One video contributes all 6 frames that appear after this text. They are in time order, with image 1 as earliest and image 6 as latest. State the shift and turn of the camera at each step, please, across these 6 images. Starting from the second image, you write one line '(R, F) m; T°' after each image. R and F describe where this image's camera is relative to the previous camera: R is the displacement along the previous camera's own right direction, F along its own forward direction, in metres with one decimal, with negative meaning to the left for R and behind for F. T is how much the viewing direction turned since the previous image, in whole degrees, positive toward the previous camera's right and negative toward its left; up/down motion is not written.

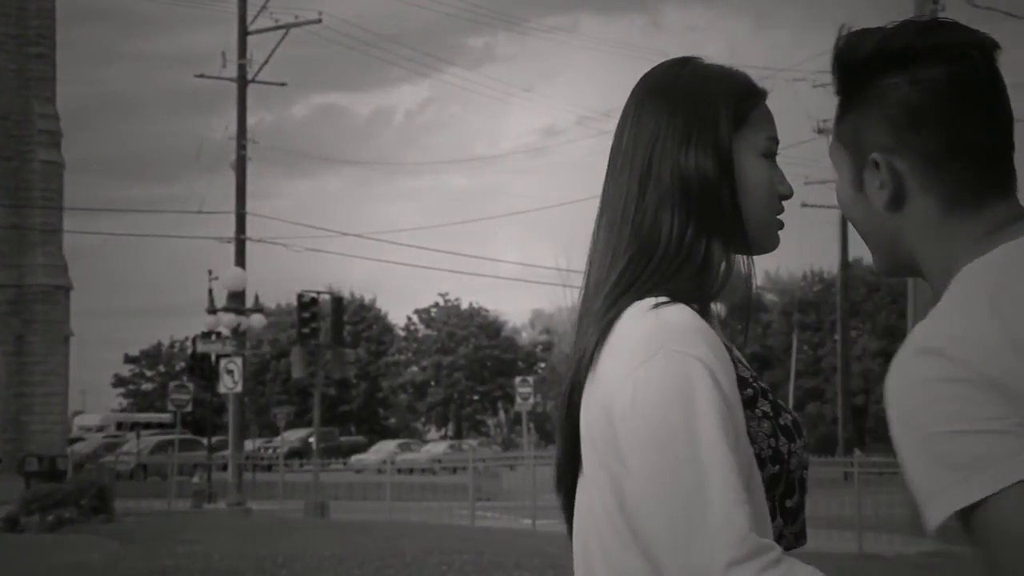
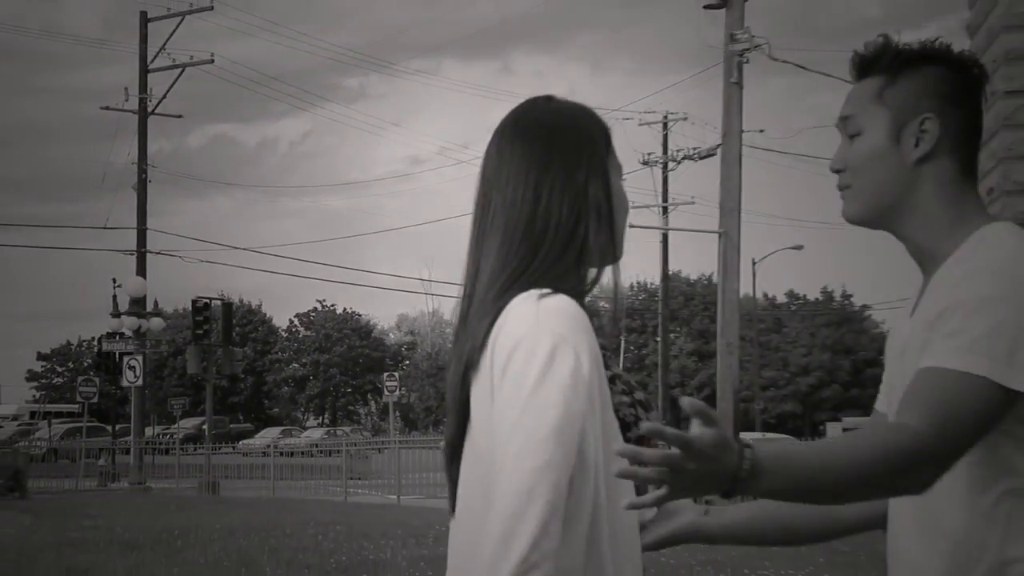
(+0.5, -2.0) m; +5°
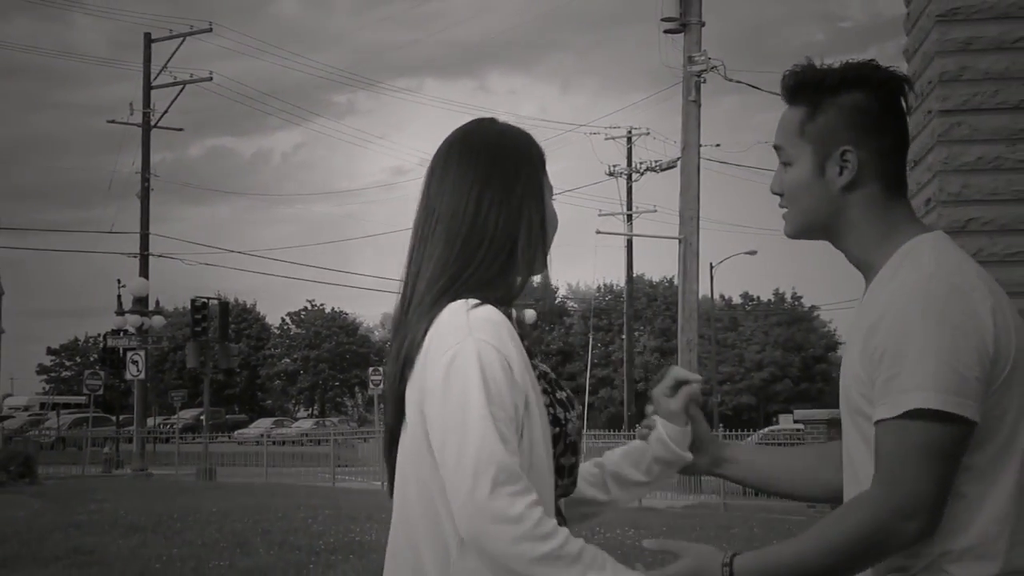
(0.0, -1.2) m; +1°
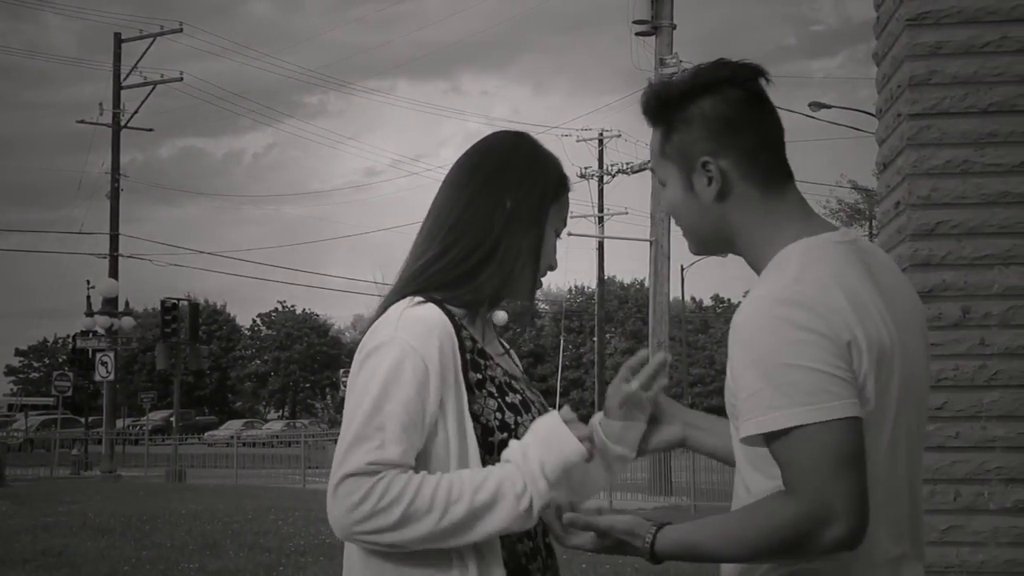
(+0.2, 0.0) m; +1°
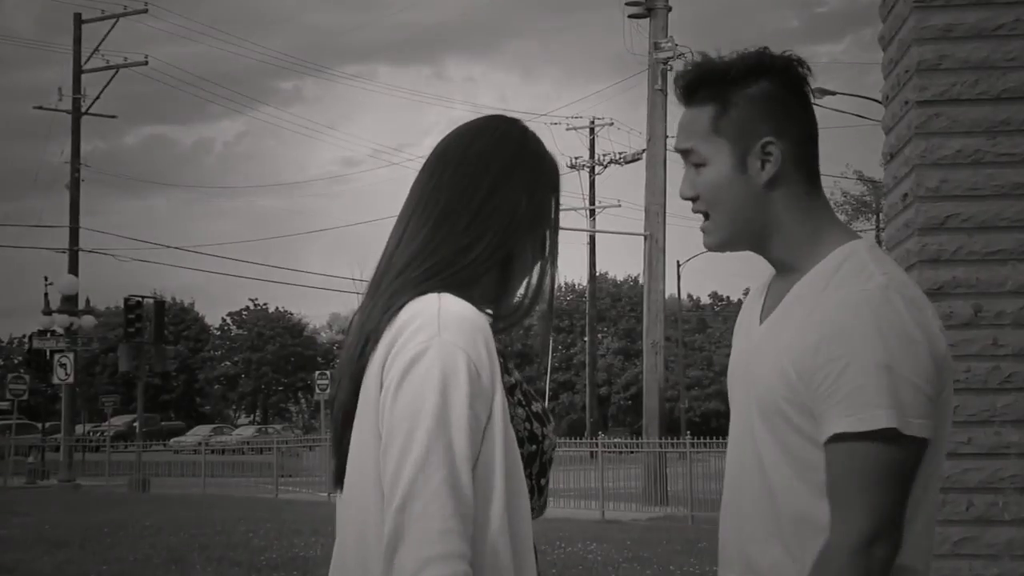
(0.0, +0.9) m; +1°
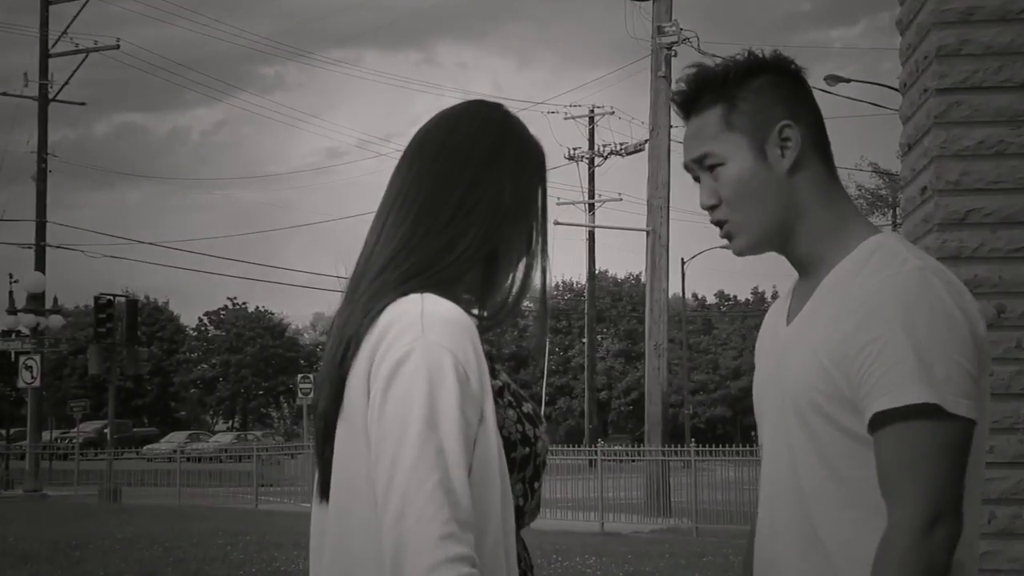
(+0.1, +0.8) m; 0°
